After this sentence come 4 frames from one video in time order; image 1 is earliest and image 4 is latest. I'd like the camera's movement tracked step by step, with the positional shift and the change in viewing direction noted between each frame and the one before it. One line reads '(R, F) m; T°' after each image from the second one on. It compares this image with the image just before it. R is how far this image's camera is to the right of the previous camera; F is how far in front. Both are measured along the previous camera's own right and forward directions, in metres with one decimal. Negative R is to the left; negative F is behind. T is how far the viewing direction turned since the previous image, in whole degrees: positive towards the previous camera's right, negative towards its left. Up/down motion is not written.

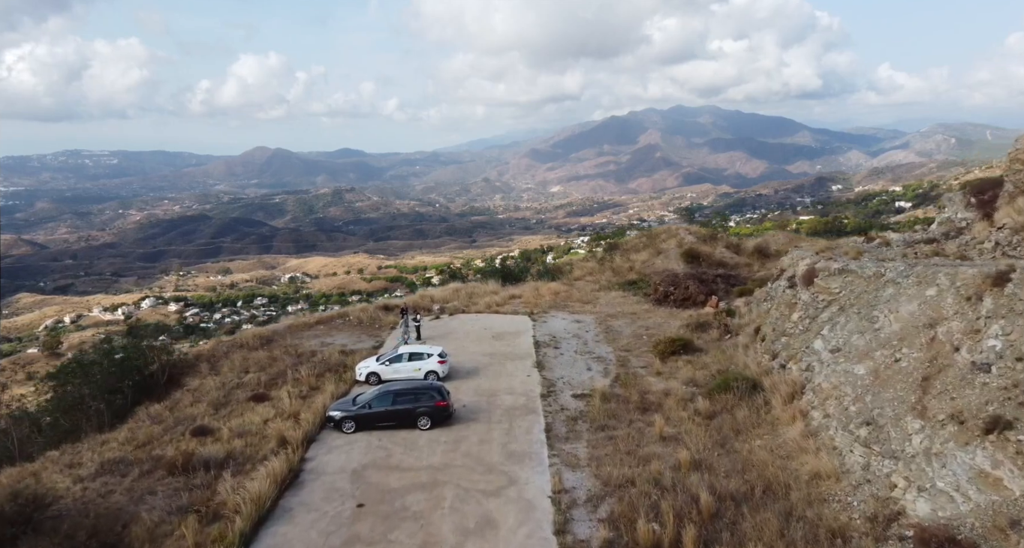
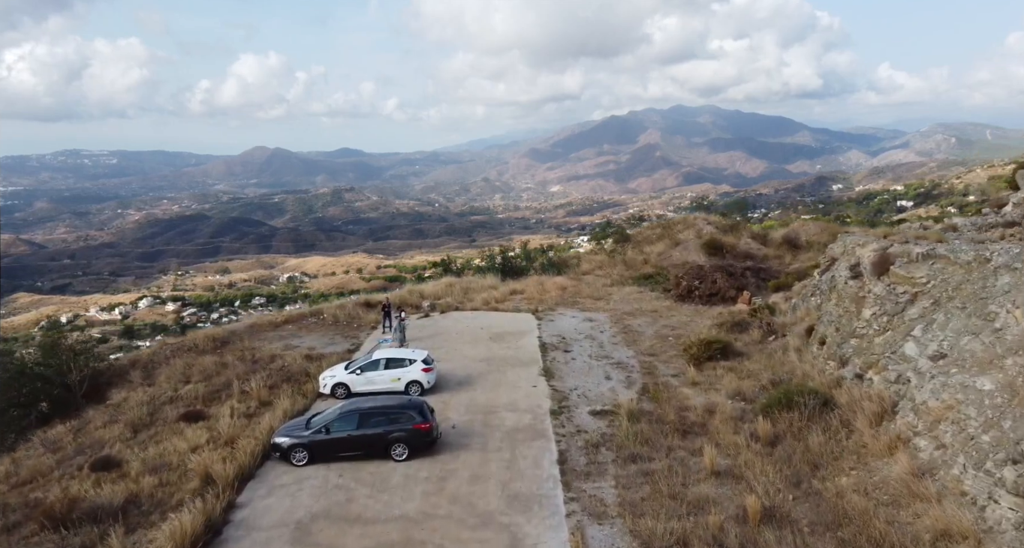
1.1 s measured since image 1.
(0.0, +1.1) m; 0°
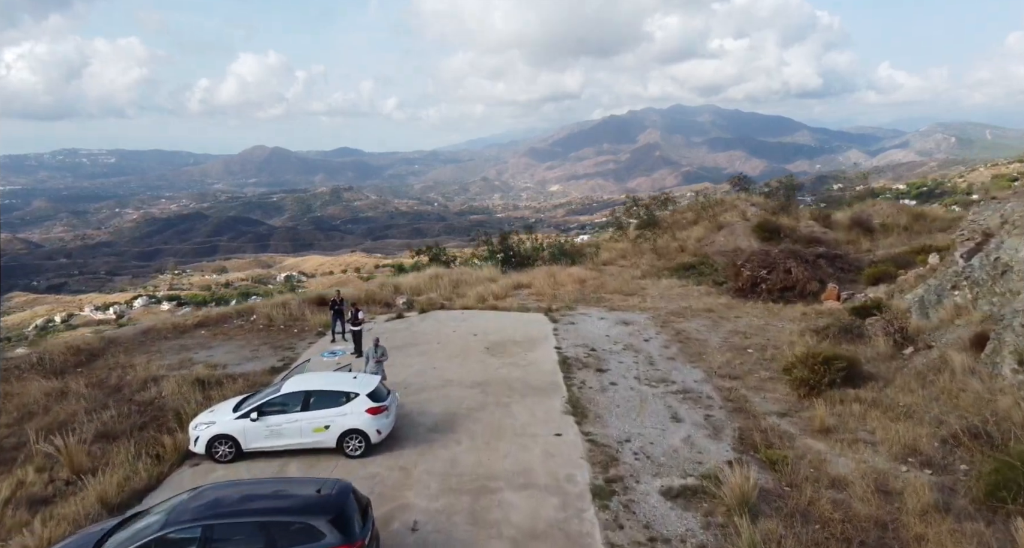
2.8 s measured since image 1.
(0.0, +1.9) m; 0°
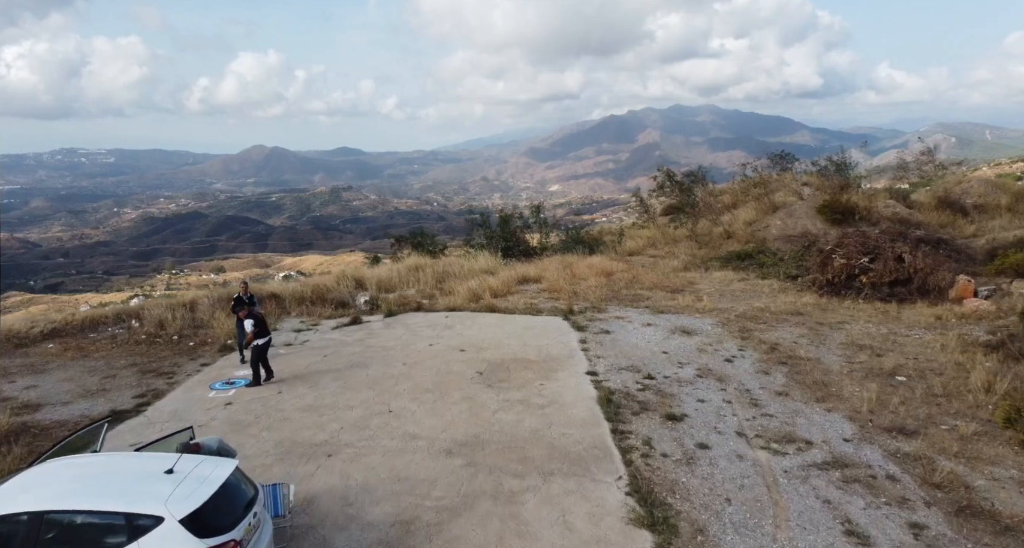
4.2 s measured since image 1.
(-0.1, +1.3) m; 0°
